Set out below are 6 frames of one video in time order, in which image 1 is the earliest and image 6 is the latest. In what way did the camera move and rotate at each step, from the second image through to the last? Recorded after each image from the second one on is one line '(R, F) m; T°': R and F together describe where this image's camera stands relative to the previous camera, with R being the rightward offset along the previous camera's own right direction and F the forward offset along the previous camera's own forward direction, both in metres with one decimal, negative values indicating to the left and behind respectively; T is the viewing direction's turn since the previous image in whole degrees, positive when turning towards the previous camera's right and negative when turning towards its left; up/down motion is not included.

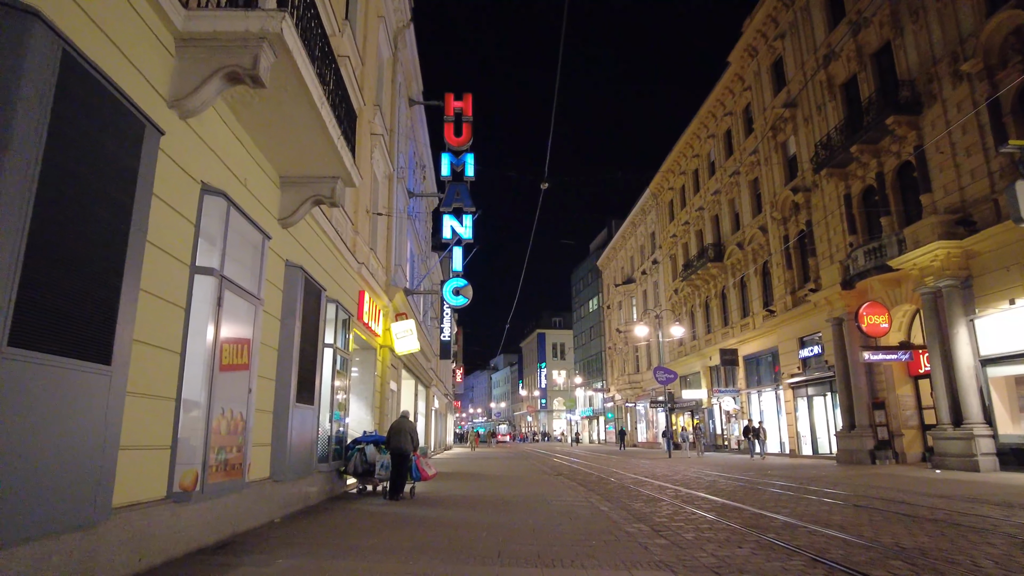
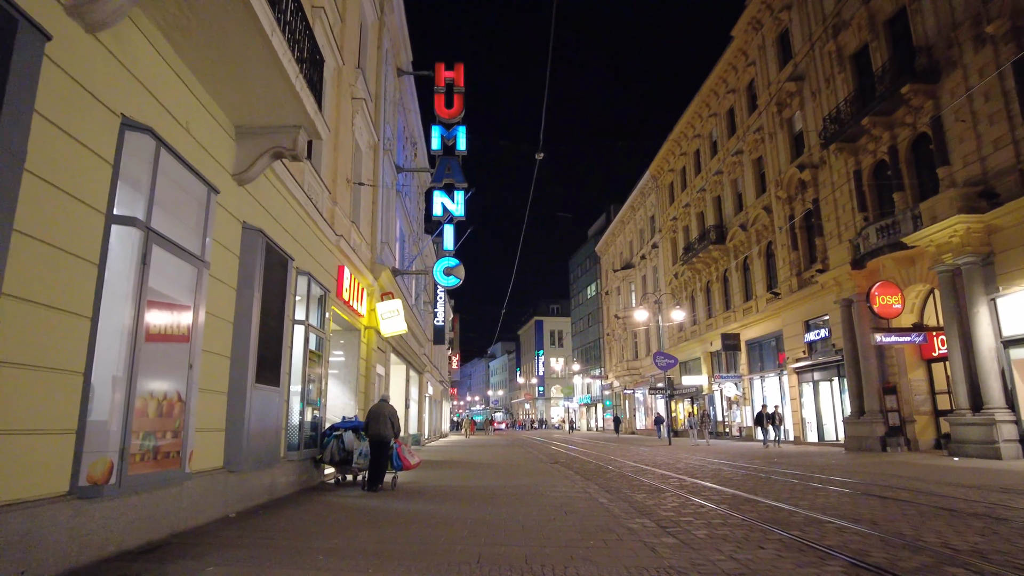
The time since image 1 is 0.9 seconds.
(+0.1, +1.0) m; 0°
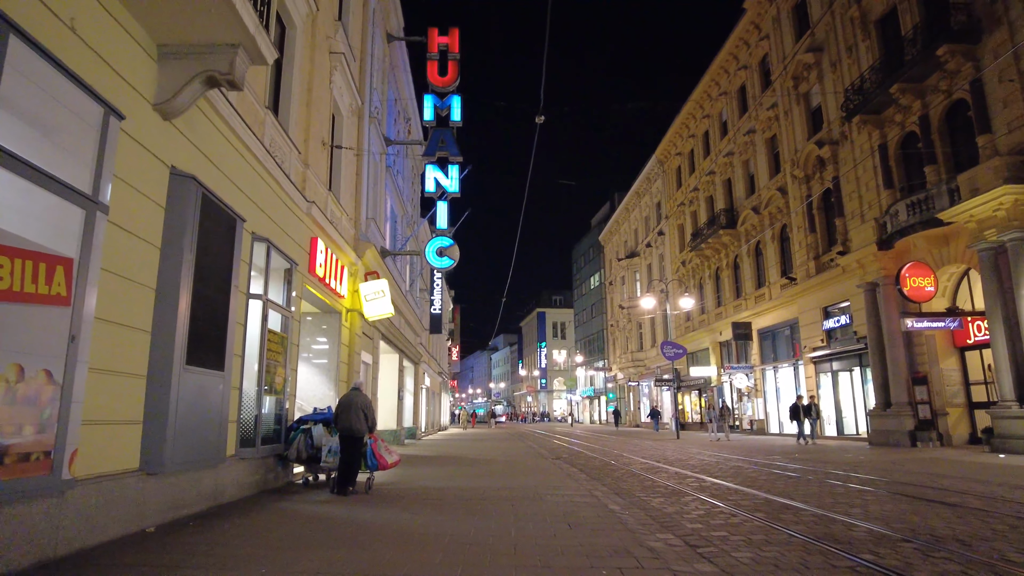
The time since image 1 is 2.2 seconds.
(+0.1, +1.5) m; 0°
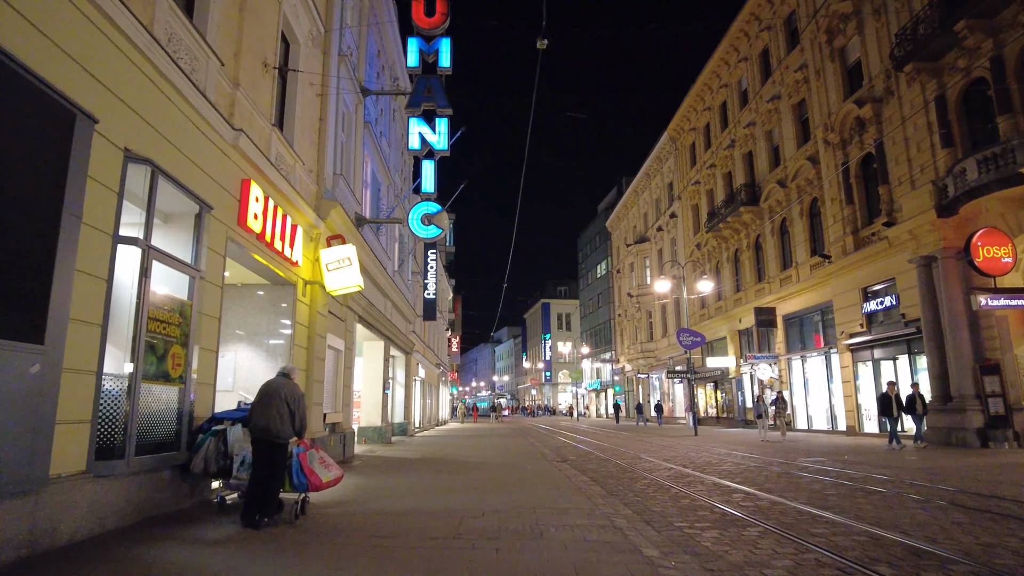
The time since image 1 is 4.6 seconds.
(+0.2, +2.6) m; 0°
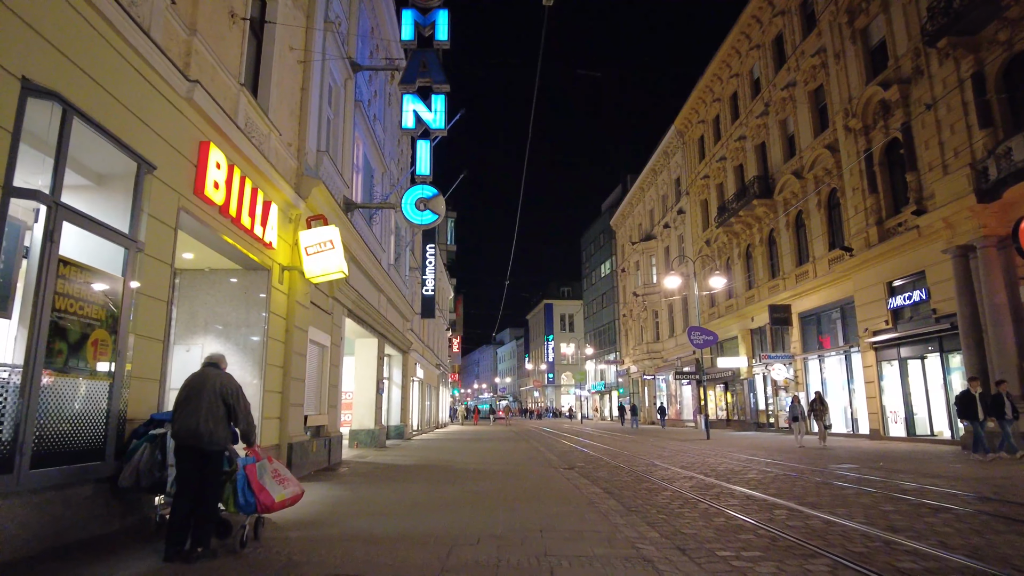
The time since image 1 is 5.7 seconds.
(0.0, +1.3) m; 0°
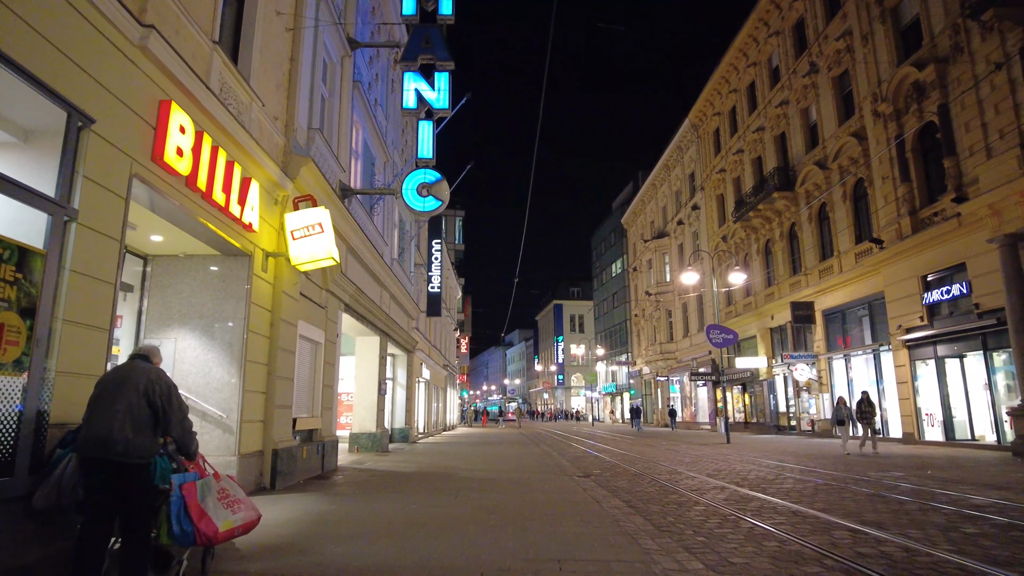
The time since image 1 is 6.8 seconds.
(0.0, +1.1) m; -1°
